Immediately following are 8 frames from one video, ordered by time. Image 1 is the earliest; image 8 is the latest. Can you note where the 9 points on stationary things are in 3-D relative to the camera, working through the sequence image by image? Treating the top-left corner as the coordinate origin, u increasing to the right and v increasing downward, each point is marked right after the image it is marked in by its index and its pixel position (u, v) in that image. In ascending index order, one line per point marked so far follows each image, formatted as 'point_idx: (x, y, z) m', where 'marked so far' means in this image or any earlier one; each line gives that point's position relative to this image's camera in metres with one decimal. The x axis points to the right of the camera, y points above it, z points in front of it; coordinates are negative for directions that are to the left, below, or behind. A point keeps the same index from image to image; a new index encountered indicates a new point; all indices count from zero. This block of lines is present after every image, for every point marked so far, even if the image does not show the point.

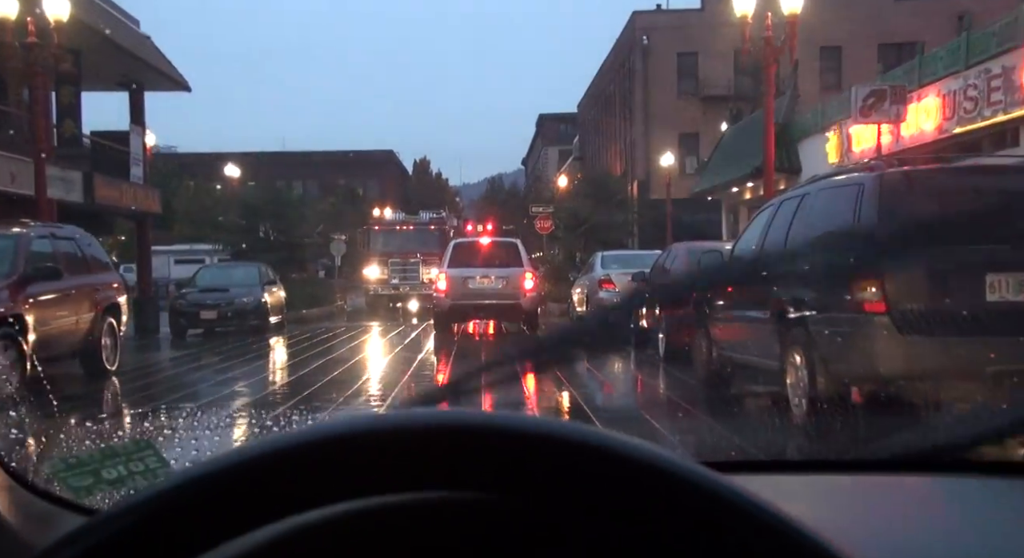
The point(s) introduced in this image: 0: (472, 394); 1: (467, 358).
0: (-0.4, -1.2, +12.0) m
1: (-0.6, -1.1, +15.2) m
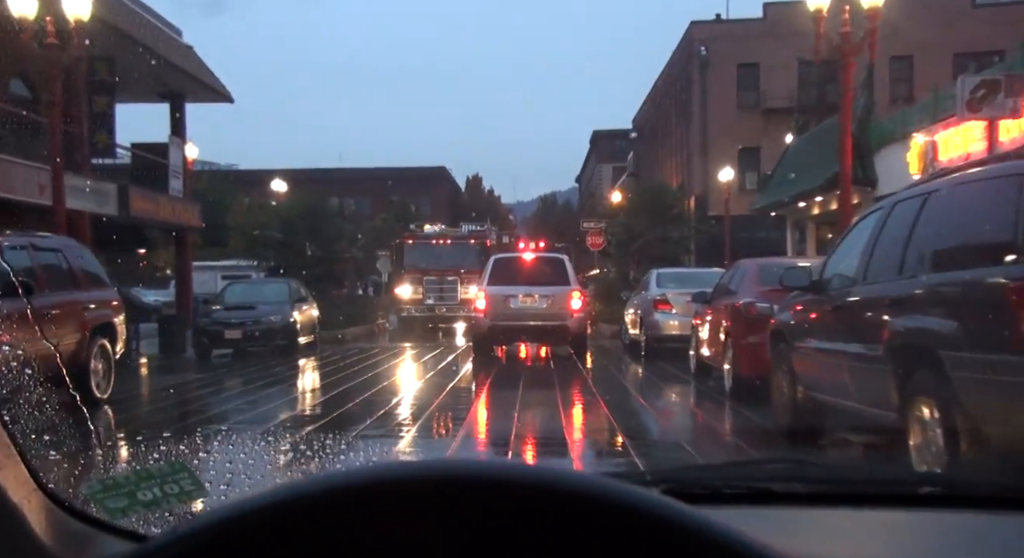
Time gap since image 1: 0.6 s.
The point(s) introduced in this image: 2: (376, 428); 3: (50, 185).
0: (0.0, -1.4, +10.8) m
1: (0.0, -1.4, +13.9) m
2: (-1.2, -1.4, +10.3) m
3: (-7.9, +1.6, +19.4) m
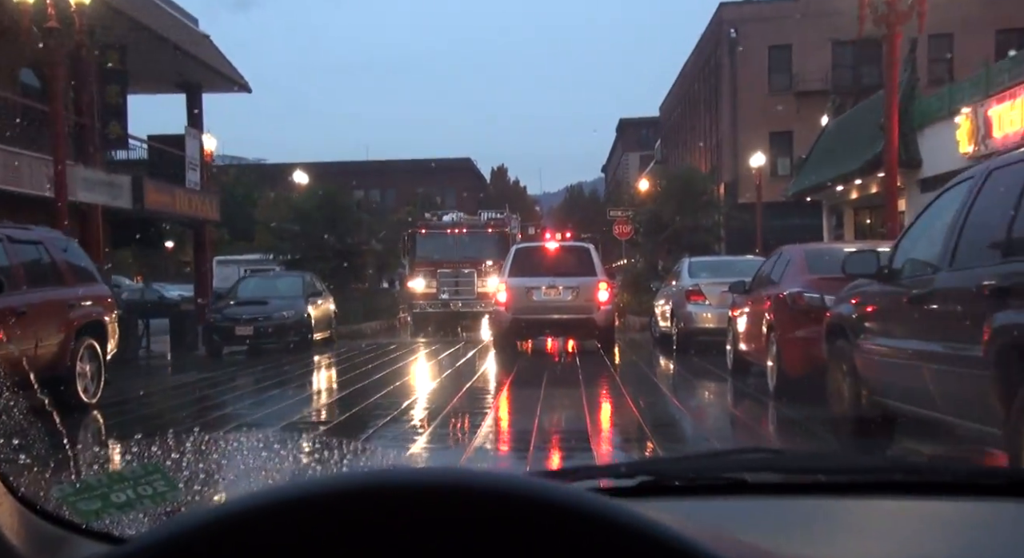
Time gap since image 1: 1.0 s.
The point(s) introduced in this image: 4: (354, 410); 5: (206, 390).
0: (+0.2, -1.3, +10.1) m
1: (+0.3, -1.3, +13.2) m
2: (-1.0, -1.3, +9.6) m
3: (-7.5, +1.7, +18.8) m
4: (-1.5, -1.4, +11.4) m
5: (-4.1, -1.5, +14.8) m
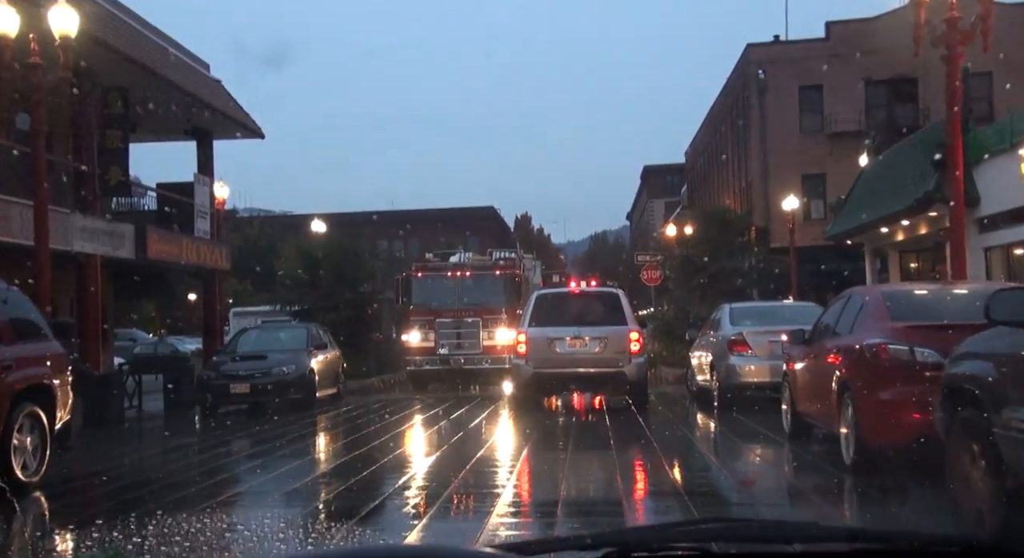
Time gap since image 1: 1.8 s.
0: (+0.4, -1.7, +8.8) m
1: (+0.5, -1.8, +11.9) m
2: (-0.9, -1.7, +8.4) m
3: (-7.2, +0.8, +17.8) m
4: (-1.3, -1.8, +10.2) m
5: (-3.8, -2.2, +13.6) m
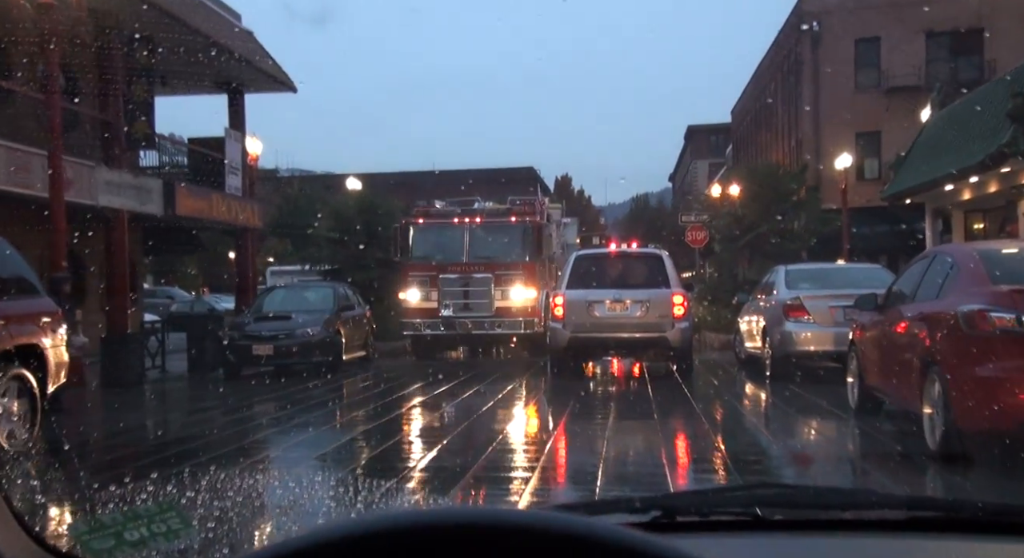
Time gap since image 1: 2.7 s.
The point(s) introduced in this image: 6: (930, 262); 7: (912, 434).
0: (+0.6, -1.4, +8.1) m
1: (+0.8, -1.4, +11.2) m
2: (-0.7, -1.4, +7.7) m
3: (-6.6, +1.5, +17.3) m
4: (-1.0, -1.5, +9.5) m
5: (-3.4, -1.7, +13.0) m
6: (+3.2, +0.1, +8.4) m
7: (+3.4, -1.3, +9.4) m
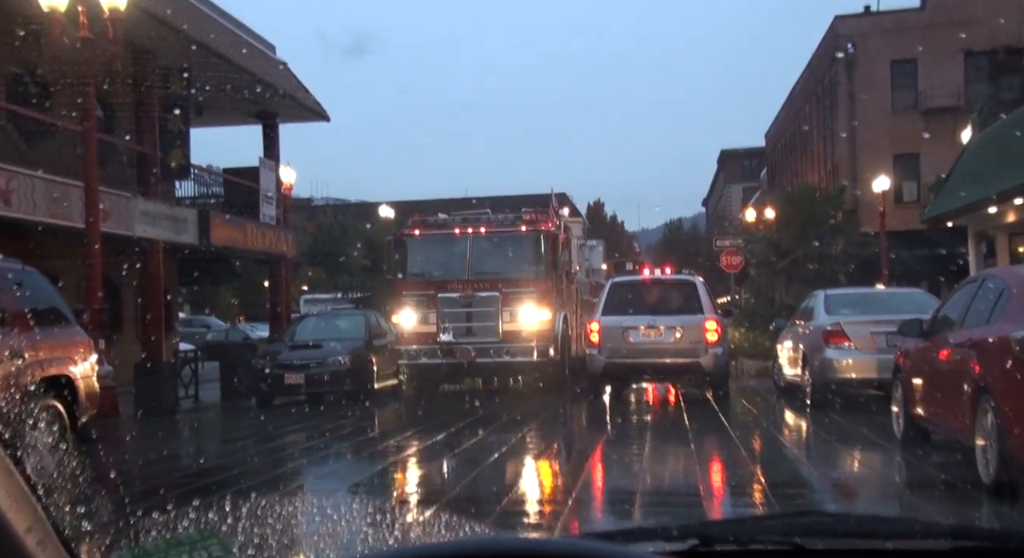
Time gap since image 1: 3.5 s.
0: (+0.9, -1.6, +7.9) m
1: (+1.2, -1.6, +11.0) m
2: (-0.4, -1.6, +7.5) m
3: (-6.1, +1.1, +17.4) m
4: (-0.7, -1.7, +9.4) m
5: (-3.0, -2.0, +12.9) m
6: (+3.4, -0.1, +8.2) m
7: (+3.7, -1.5, +9.2) m
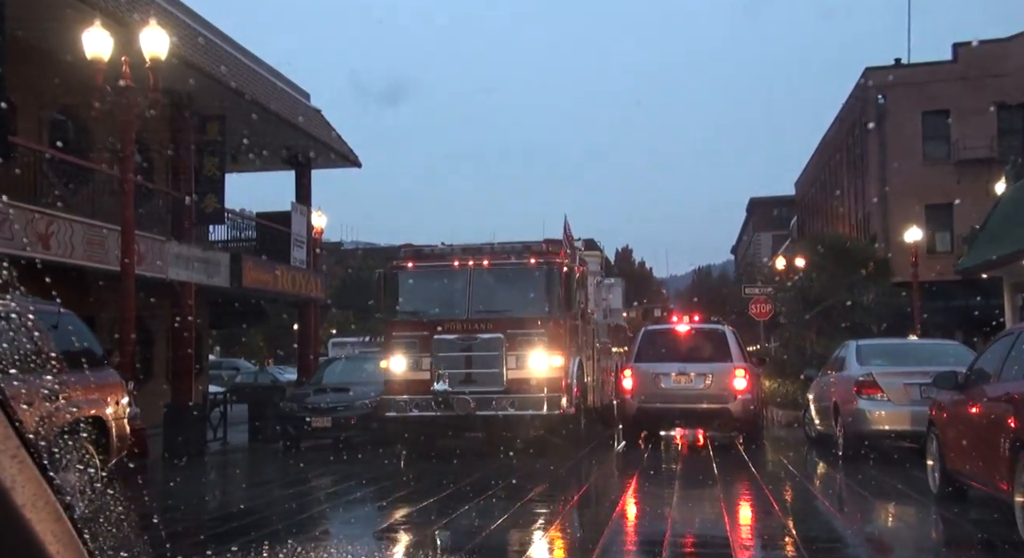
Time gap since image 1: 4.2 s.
0: (+1.1, -1.9, +7.8) m
1: (+1.5, -2.1, +10.9) m
2: (-0.2, -1.9, +7.5) m
3: (-5.6, +0.4, +17.6) m
4: (-0.5, -2.1, +9.3) m
5: (-2.6, -2.5, +12.9) m
6: (+3.6, -0.4, +8.1) m
7: (+3.9, -2.0, +9.0) m
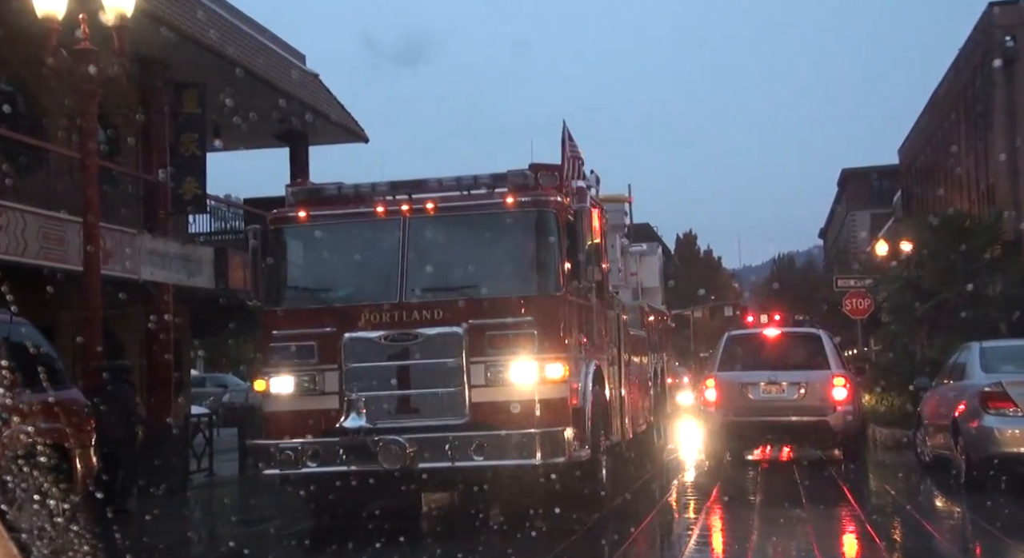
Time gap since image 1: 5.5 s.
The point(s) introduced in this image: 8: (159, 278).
0: (+0.7, -1.7, +4.2) m
1: (+1.3, -1.9, +7.3) m
2: (-0.6, -1.7, +4.0) m
3: (-5.2, +0.4, +14.5) m
4: (-0.7, -1.9, +5.8) m
5: (-2.6, -2.4, +9.6) m
6: (+3.3, -0.2, +4.3) m
7: (+3.6, -1.7, +5.2) m
8: (-5.0, +0.1, +15.1) m
